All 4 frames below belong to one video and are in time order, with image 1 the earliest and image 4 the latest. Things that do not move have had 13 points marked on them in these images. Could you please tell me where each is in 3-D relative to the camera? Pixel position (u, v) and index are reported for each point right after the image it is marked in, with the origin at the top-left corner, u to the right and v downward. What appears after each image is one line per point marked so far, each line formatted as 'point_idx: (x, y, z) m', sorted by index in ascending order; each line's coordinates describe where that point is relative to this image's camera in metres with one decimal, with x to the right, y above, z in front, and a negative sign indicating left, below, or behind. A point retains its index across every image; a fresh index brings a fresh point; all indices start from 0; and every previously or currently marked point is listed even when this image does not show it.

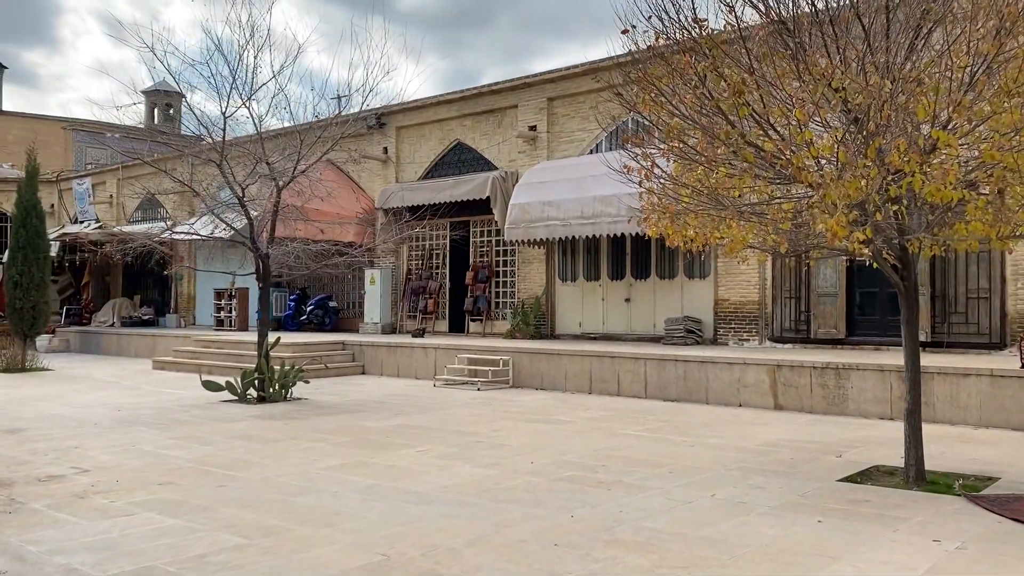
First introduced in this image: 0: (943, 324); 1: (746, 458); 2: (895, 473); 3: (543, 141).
0: (+5.8, -0.5, +11.7) m
1: (+2.0, -1.4, +7.4) m
2: (+3.0, -1.4, +6.9) m
3: (+0.6, +2.7, +16.0) m
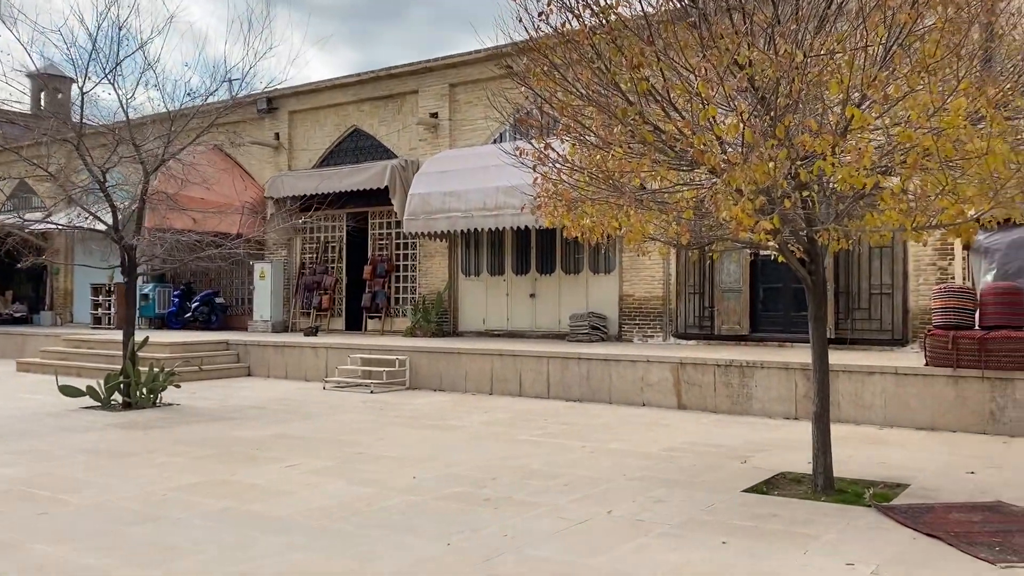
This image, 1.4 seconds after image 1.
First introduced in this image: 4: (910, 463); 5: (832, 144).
0: (+4.4, -0.4, +11.5) m
1: (+1.1, -1.4, +6.9) m
2: (+2.1, -1.4, +6.4) m
3: (-1.2, +2.8, +15.3) m
4: (+3.2, -1.4, +7.1) m
5: (+1.8, +0.8, +4.9) m
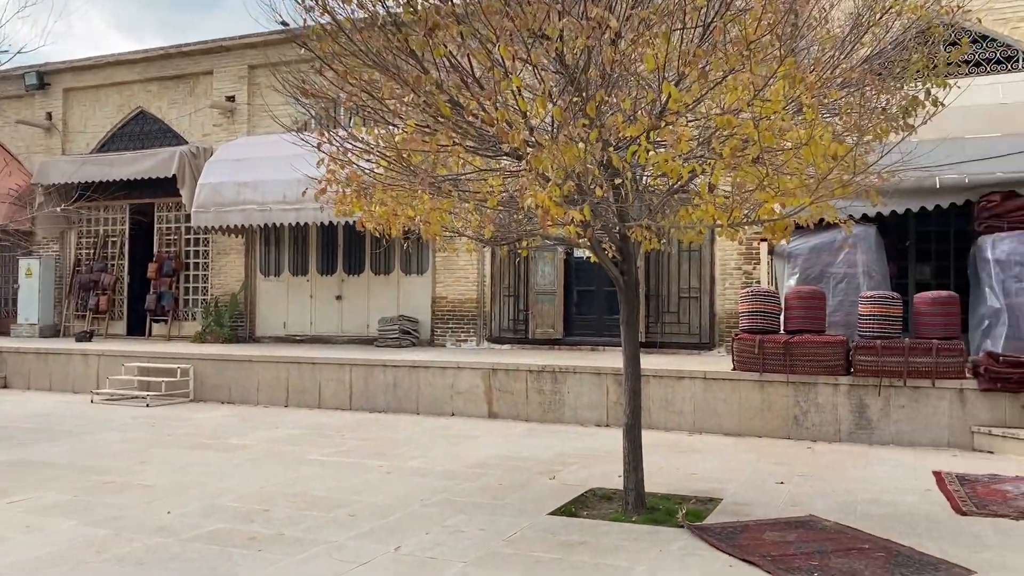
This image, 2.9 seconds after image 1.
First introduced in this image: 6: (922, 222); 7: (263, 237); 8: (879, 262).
0: (+1.9, -0.5, +11.4) m
1: (-0.5, -1.4, +6.2) m
2: (+0.7, -1.4, +5.9) m
3: (-4.3, +2.8, +14.0) m
4: (+1.6, -1.4, +6.8) m
5: (+0.7, +0.8, +4.4) m
6: (+4.7, +0.8, +9.9) m
7: (-4.0, +0.8, +14.0) m
8: (+3.9, +0.3, +9.4) m
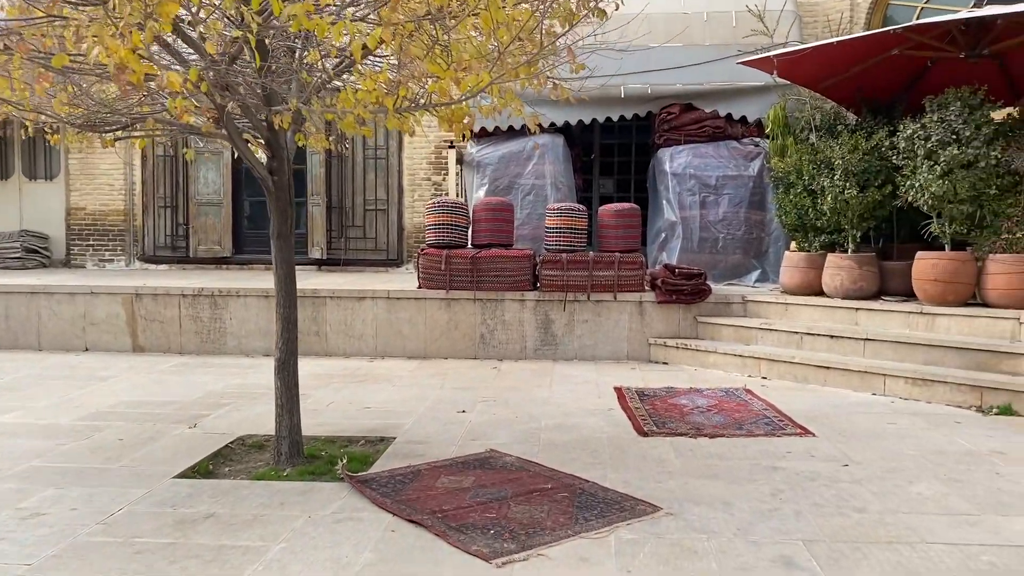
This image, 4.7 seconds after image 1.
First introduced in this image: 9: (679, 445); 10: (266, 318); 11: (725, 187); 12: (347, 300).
0: (-2.0, +0.6, +10.3) m
1: (-2.5, -0.9, +4.8) m
2: (-1.4, -0.9, +4.9) m
3: (-8.7, +3.9, +10.4) m
4: (-0.8, -0.8, +6.1) m
5: (-0.9, +1.2, +3.3) m
6: (+1.1, +1.7, +9.8) m
7: (-8.5, +2.0, +10.8) m
8: (+0.6, +1.2, +9.1) m
9: (+0.9, -0.9, +4.8) m
10: (-2.2, -0.3, +7.9) m
11: (+2.0, +1.0, +8.2) m
12: (-1.5, -0.1, +7.9) m
